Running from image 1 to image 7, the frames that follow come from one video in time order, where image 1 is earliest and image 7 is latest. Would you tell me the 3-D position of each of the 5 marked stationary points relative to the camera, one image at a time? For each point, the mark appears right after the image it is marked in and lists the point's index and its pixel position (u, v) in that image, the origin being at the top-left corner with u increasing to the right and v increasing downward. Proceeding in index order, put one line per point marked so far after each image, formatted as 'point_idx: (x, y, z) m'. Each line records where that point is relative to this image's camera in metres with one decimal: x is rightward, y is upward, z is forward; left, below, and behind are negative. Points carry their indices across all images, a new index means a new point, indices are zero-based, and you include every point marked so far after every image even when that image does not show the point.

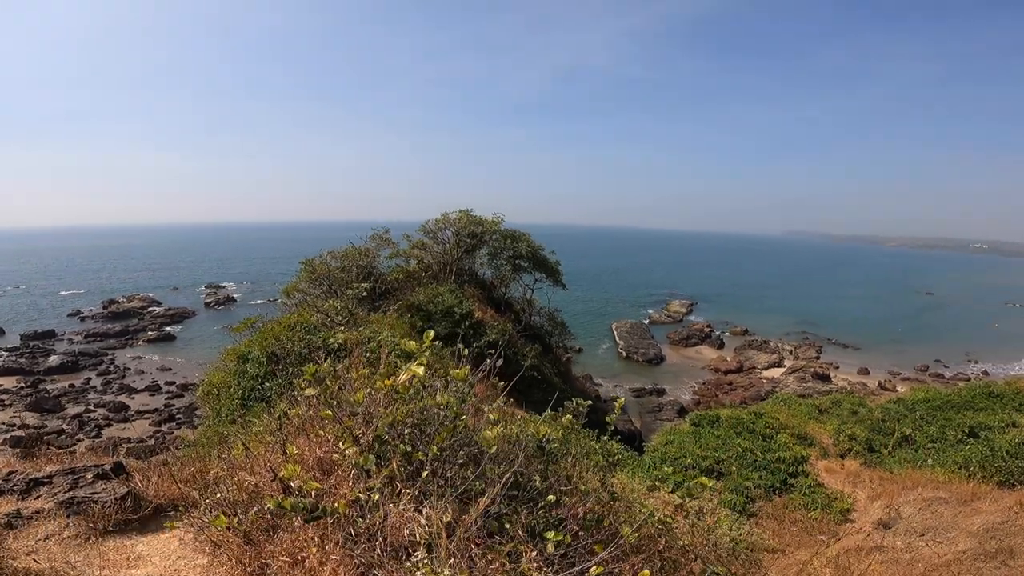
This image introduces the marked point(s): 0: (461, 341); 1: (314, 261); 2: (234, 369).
0: (-1.5, -1.5, +13.7) m
1: (-6.1, +0.8, +14.8) m
2: (-4.8, -1.4, +8.2) m
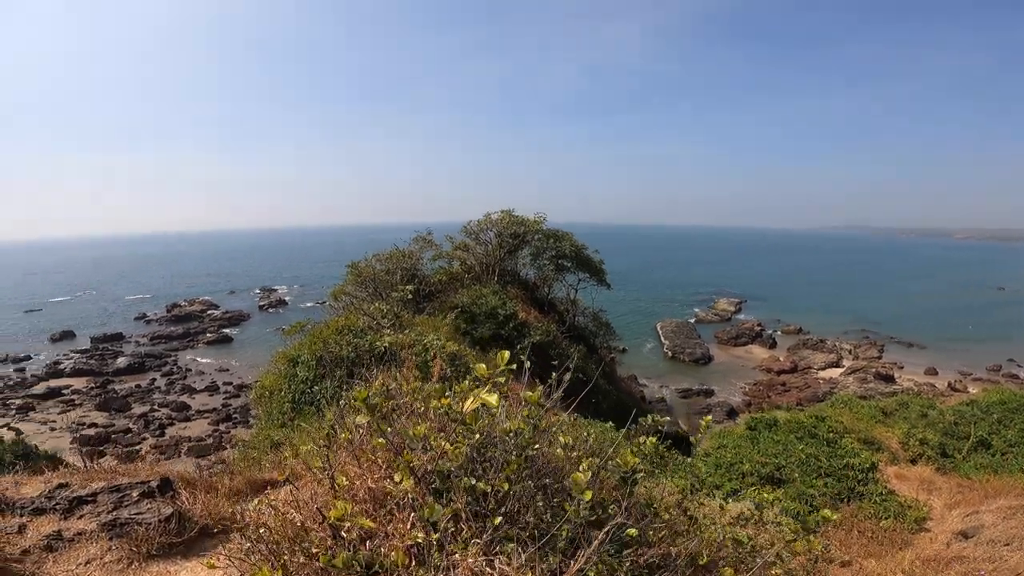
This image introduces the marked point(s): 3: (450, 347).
0: (-0.2, -1.5, +13.5) m
1: (-4.7, +0.8, +15.0) m
2: (-4.0, -1.5, +8.3) m
3: (-1.1, -1.1, +9.1) m
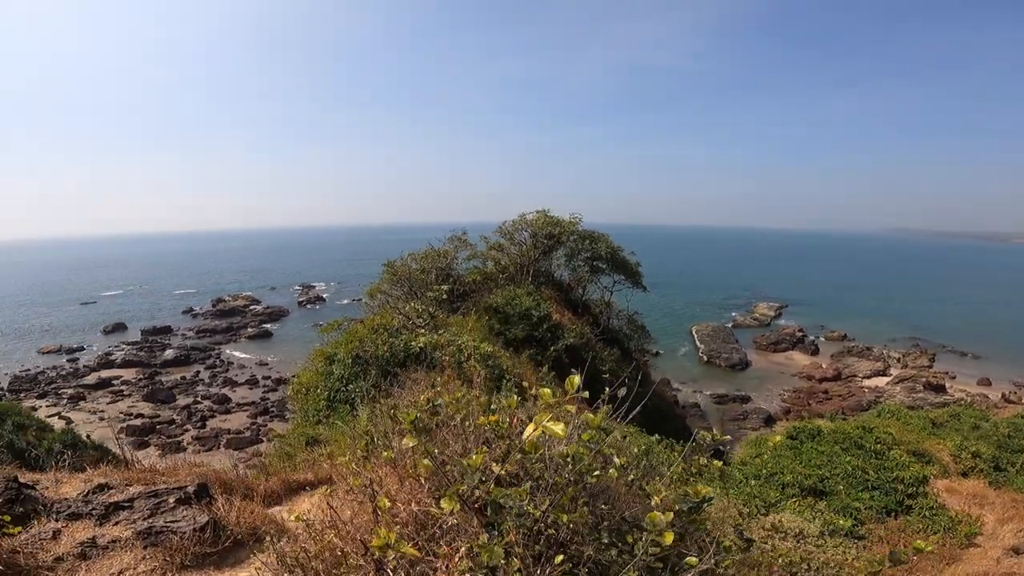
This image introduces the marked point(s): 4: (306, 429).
0: (+0.7, -1.6, +13.3) m
1: (-3.7, +0.8, +15.1) m
2: (-3.4, -1.4, +8.4) m
3: (-0.5, -1.1, +9.0) m
4: (-3.1, -2.1, +7.3) m
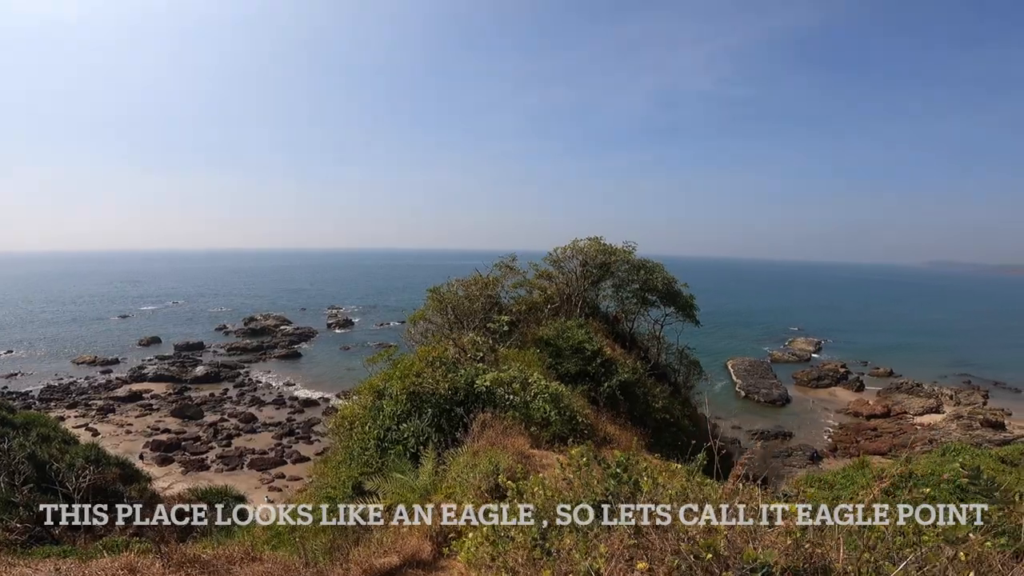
0: (+2.0, -2.4, +12.4) m
1: (-2.2, 0.0, +14.5) m
2: (-2.3, -1.9, +7.7) m
3: (+0.7, -1.7, +8.2) m
4: (-2.1, -2.5, +6.5) m
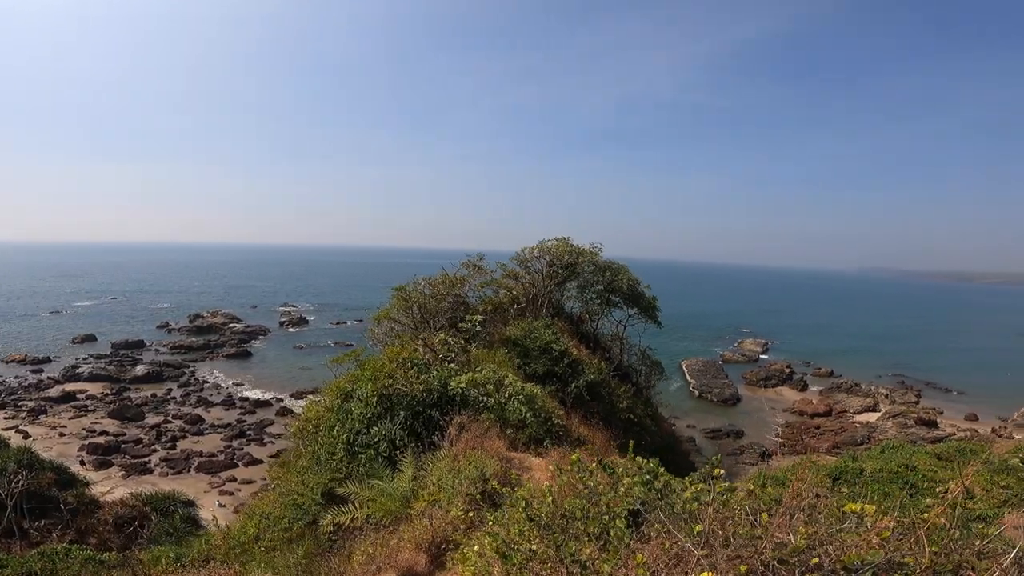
0: (+1.2, -2.4, +12.4) m
1: (-3.1, 0.0, +14.2) m
2: (-2.7, -1.8, +7.4) m
3: (+0.2, -1.7, +8.1) m
4: (-2.5, -2.5, +6.2) m
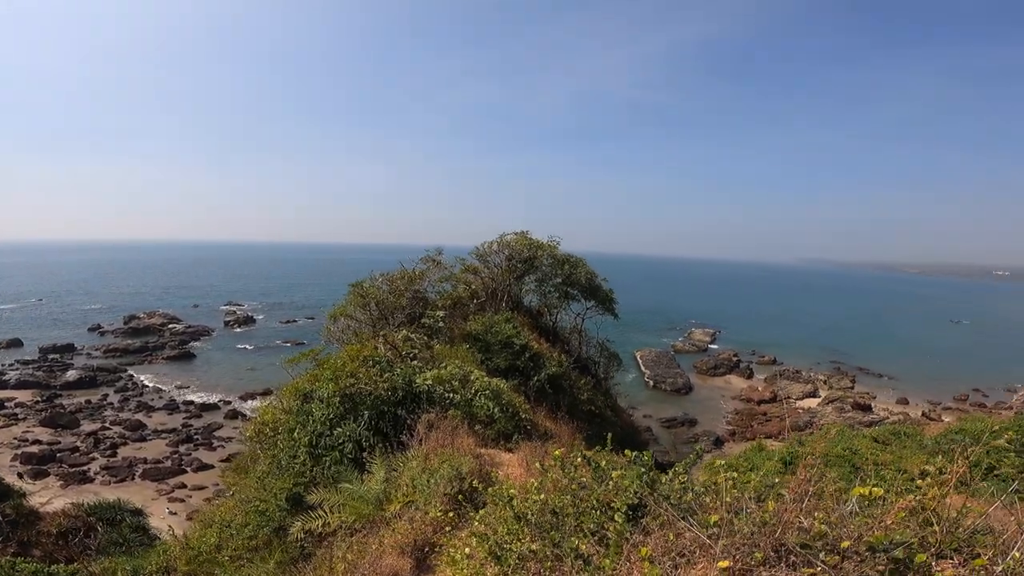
0: (+0.2, -2.3, +12.5) m
1: (-4.3, +0.1, +13.8) m
2: (-3.2, -1.8, +7.1) m
3: (-0.4, -1.6, +8.1) m
4: (-2.8, -2.5, +6.0) m
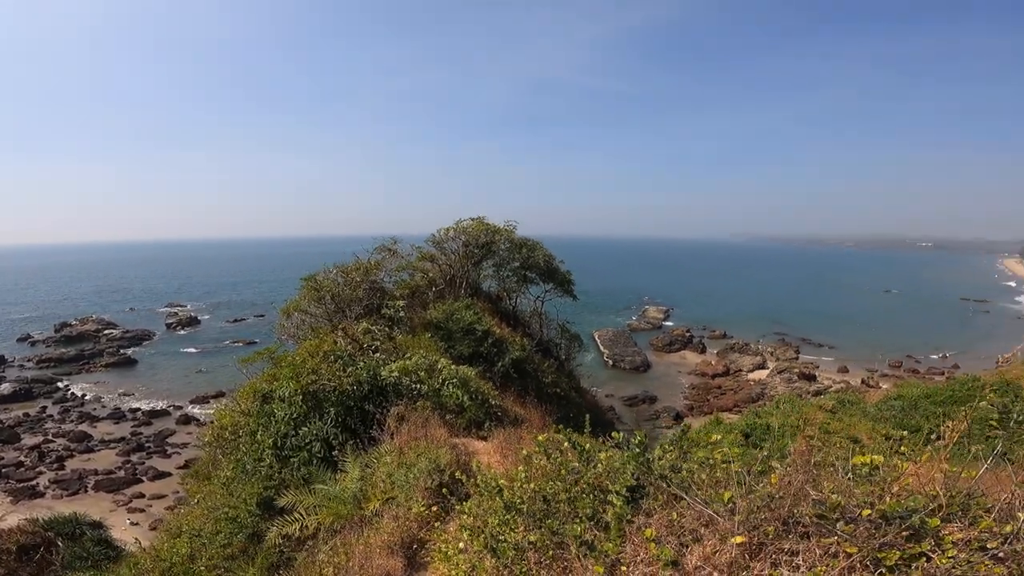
0: (-0.7, -1.9, +12.4) m
1: (-5.4, +0.3, +13.3) m
2: (-3.6, -1.7, +6.7) m
3: (-0.9, -1.4, +8.0) m
4: (-3.1, -2.4, +5.7) m
